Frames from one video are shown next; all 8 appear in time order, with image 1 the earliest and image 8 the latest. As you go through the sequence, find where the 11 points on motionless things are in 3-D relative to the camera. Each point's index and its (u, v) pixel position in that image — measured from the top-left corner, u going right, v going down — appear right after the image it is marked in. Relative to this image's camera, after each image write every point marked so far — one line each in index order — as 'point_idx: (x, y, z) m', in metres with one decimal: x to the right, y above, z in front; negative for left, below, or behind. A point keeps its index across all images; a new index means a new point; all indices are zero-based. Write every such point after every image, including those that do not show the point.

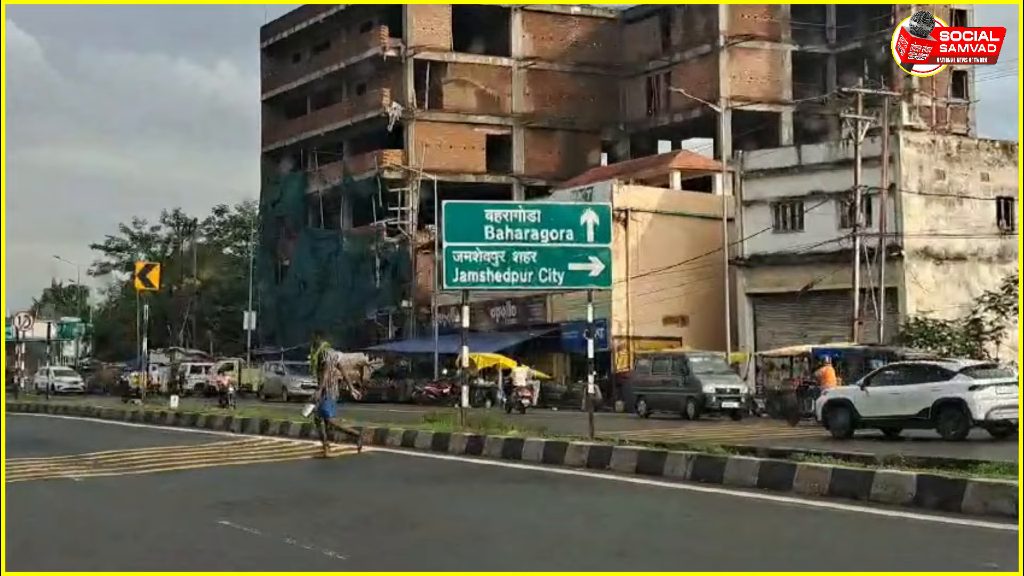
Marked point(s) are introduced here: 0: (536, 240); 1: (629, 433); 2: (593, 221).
0: (+0.3, +0.6, +15.7) m
1: (+1.8, -2.1, +18.8) m
2: (+1.0, +0.8, +15.7) m
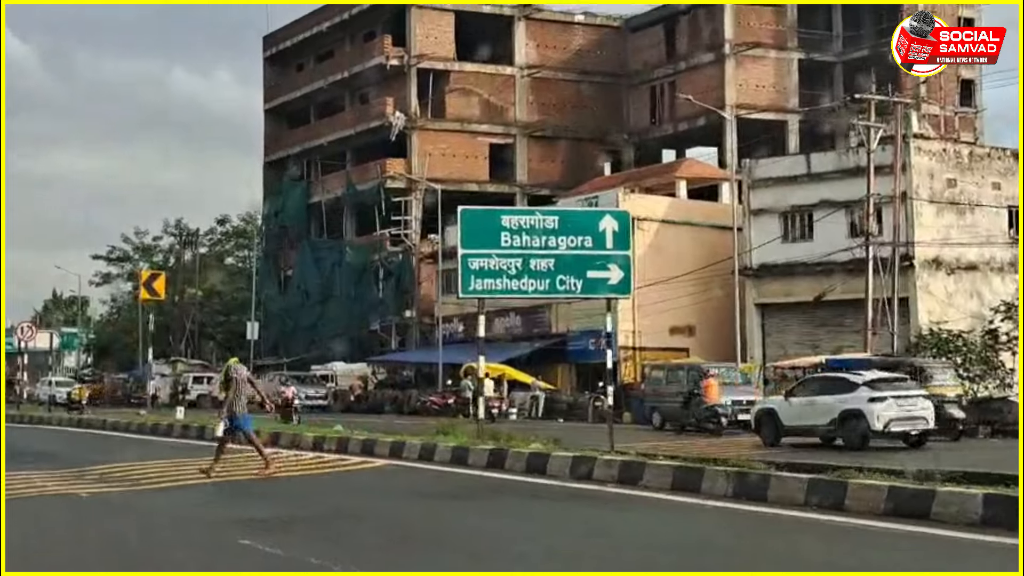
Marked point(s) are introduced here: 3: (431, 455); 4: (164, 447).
0: (+0.5, +0.5, +15.2) m
1: (+2.0, -2.3, +18.3) m
2: (+1.2, +0.7, +15.3) m
3: (-0.8, -1.8, +13.5) m
4: (-5.0, -2.3, +18.2) m
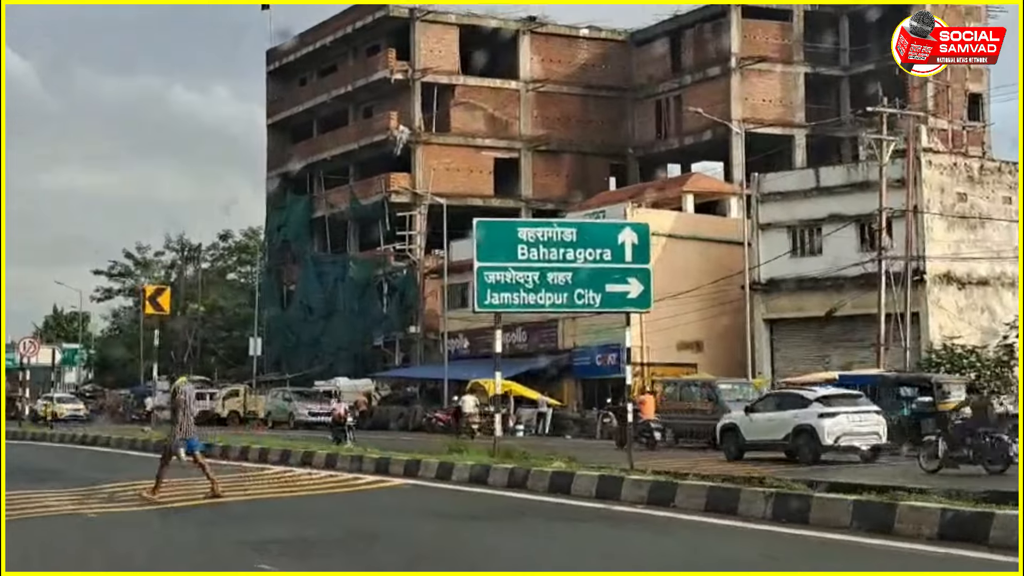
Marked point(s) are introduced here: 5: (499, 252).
0: (+0.7, +0.3, +14.9) m
1: (+2.2, -2.5, +17.9) m
2: (+1.4, +0.6, +14.9) m
3: (-0.6, -1.9, +13.1) m
4: (-4.8, -2.5, +17.8) m
5: (-0.1, +0.4, +15.0) m
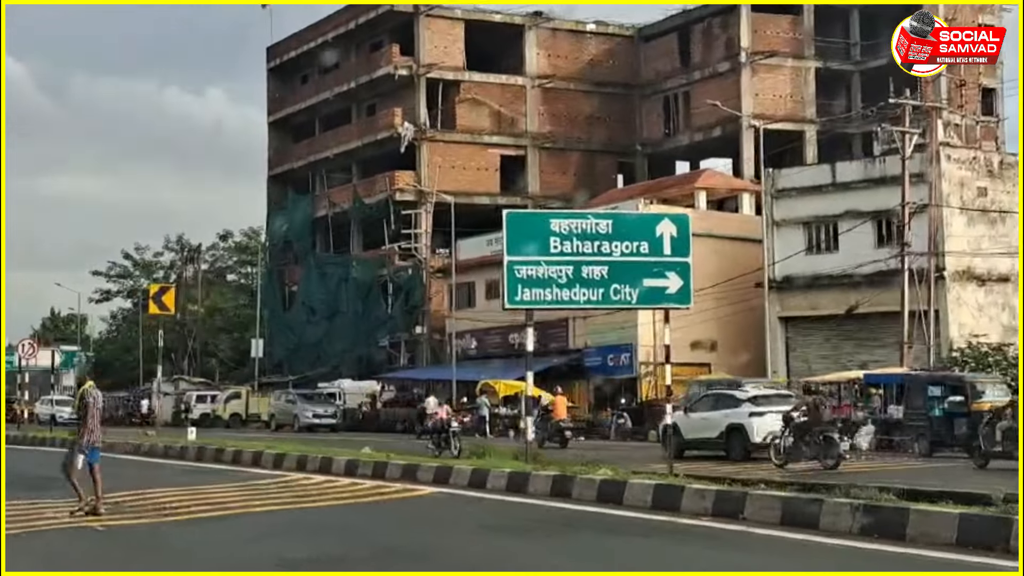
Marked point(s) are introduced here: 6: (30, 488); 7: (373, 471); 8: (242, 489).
0: (+1.1, +0.4, +14.0) m
1: (+2.5, -2.4, +17.1) m
2: (+1.7, +0.6, +14.1) m
3: (-0.2, -1.9, +12.3) m
4: (-4.4, -2.4, +17.0) m
5: (+0.2, +0.5, +14.1) m
6: (-5.8, -2.4, +15.4) m
7: (-1.5, -2.0, +14.0) m
8: (-2.9, -2.2, +13.9) m
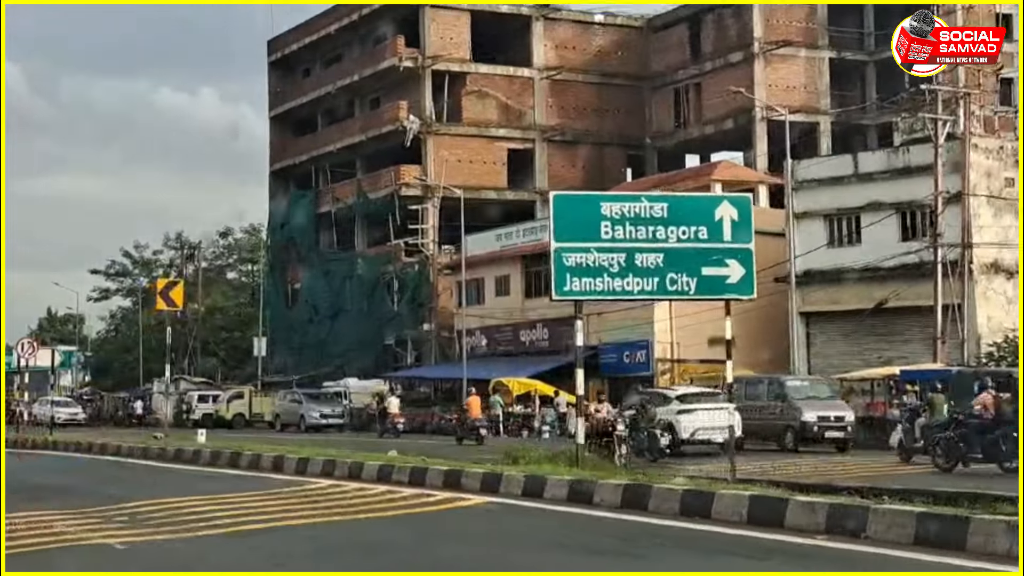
0: (+1.5, +0.5, +12.9) m
1: (+3.0, -2.3, +15.9) m
2: (+2.2, +0.7, +12.9) m
3: (+0.3, -1.8, +11.2) m
4: (-3.9, -2.3, +15.8) m
5: (+0.7, +0.6, +13.0) m
6: (-5.3, -2.3, +14.3) m
7: (-1.0, -1.9, +12.8) m
8: (-2.4, -2.1, +12.7) m
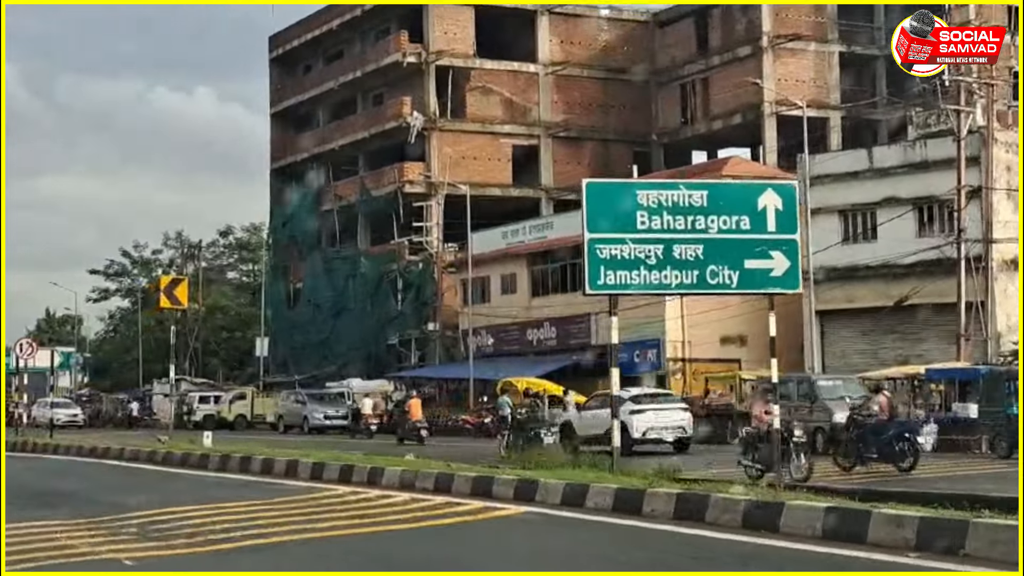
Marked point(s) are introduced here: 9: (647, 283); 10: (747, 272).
0: (+1.8, +0.5, +12.1) m
1: (+3.3, -2.2, +15.2) m
2: (+2.5, +0.8, +12.2) m
3: (+0.6, -1.7, +10.4) m
4: (-3.7, -2.3, +15.0) m
5: (+1.0, +0.7, +12.2) m
6: (-5.0, -2.3, +13.5) m
7: (-0.7, -1.9, +12.1) m
8: (-2.1, -2.0, +12.0) m
9: (+1.3, +0.1, +12.2) m
10: (+2.2, +0.2, +12.1) m
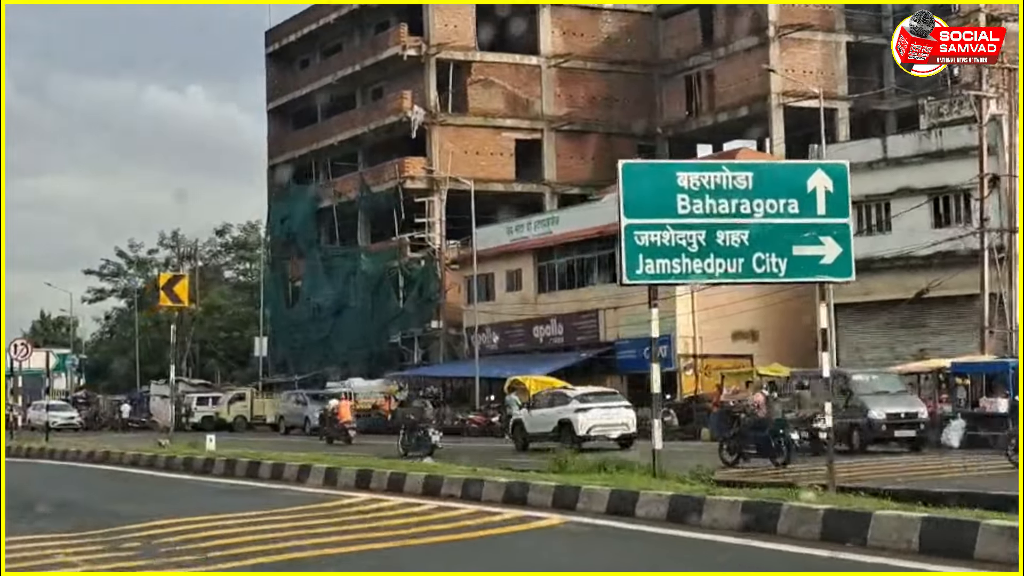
0: (+2.1, +0.6, +11.3) m
1: (+3.6, -2.1, +14.3) m
2: (+2.8, +0.9, +11.3) m
3: (+0.8, -1.6, +9.5) m
4: (-3.4, -2.2, +14.2) m
5: (+1.2, +0.7, +11.3) m
6: (-4.7, -2.3, +12.6) m
7: (-0.4, -1.8, +11.2) m
8: (-1.9, -2.0, +11.1) m
9: (+1.5, +0.1, +11.3) m
10: (+2.5, +0.3, +11.2) m
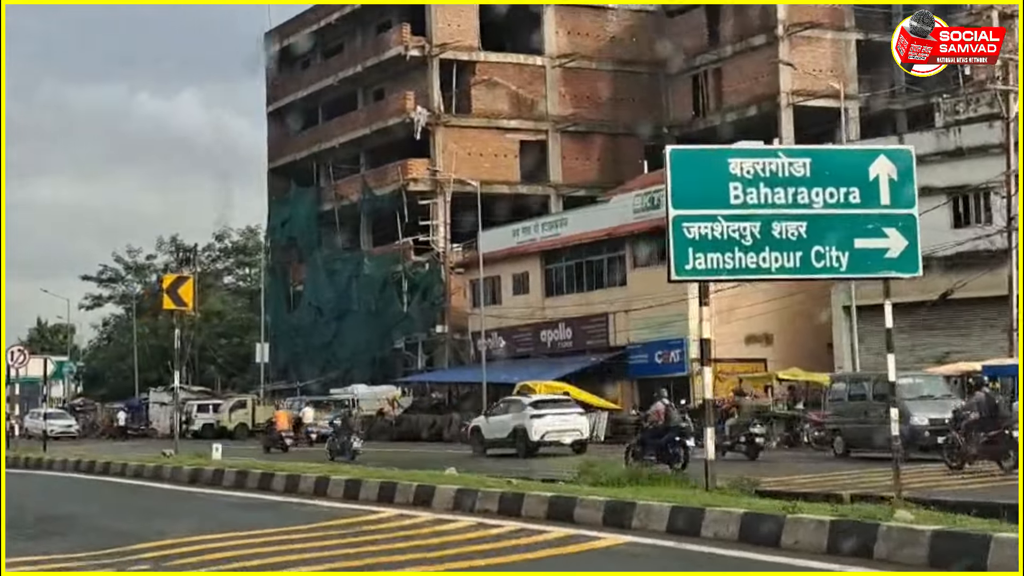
0: (+2.4, +0.7, +10.4) m
1: (+3.9, -2.1, +13.4) m
2: (+3.1, +0.9, +10.4) m
3: (+1.2, -1.6, +8.6) m
4: (-3.1, -2.2, +13.3) m
5: (+1.5, +0.8, +10.5) m
6: (-4.4, -2.3, +11.7) m
7: (-0.1, -1.8, +10.3) m
8: (-1.5, -2.0, +10.2) m
9: (+1.9, +0.2, +10.4) m
10: (+2.8, +0.3, +10.4) m
